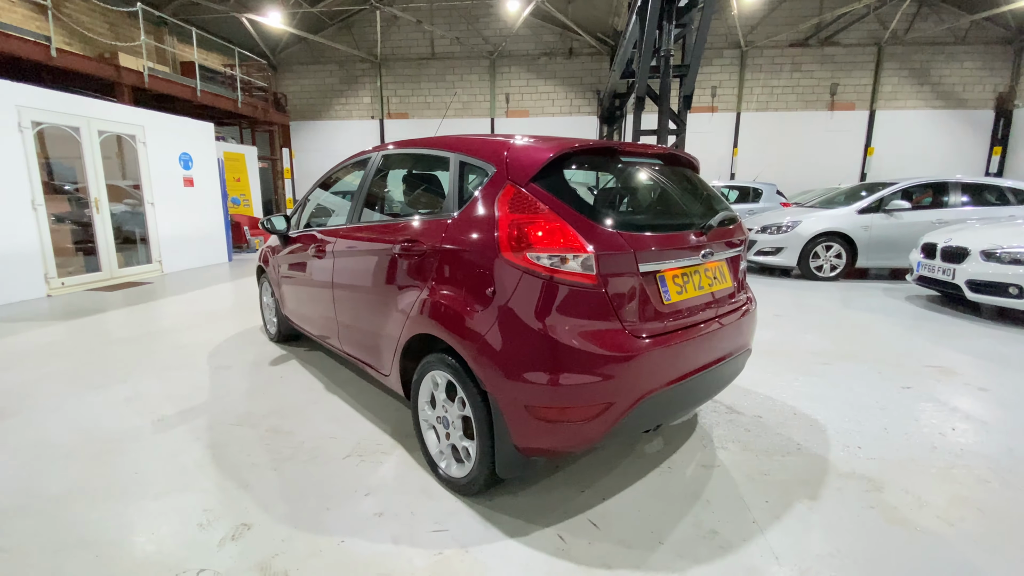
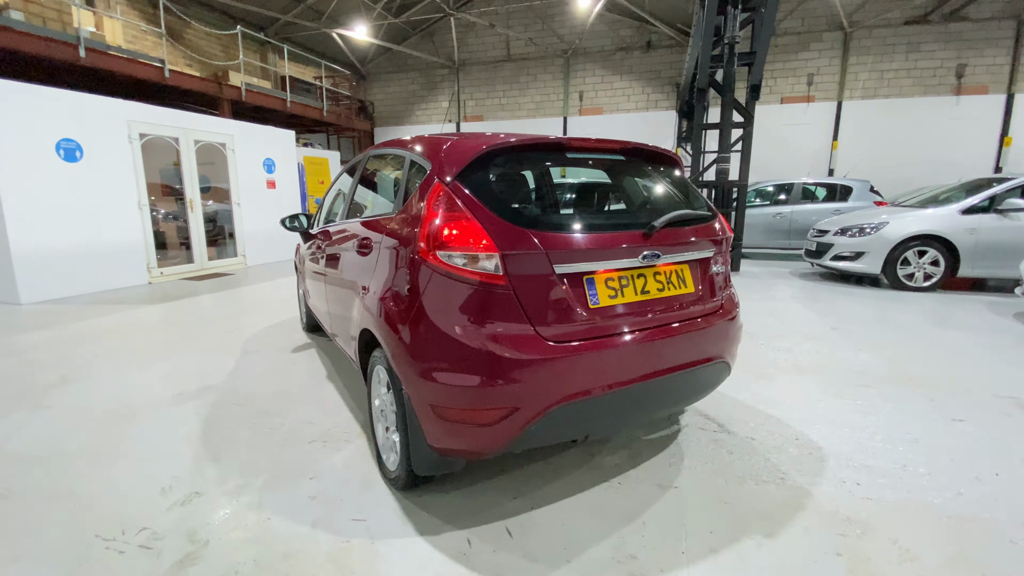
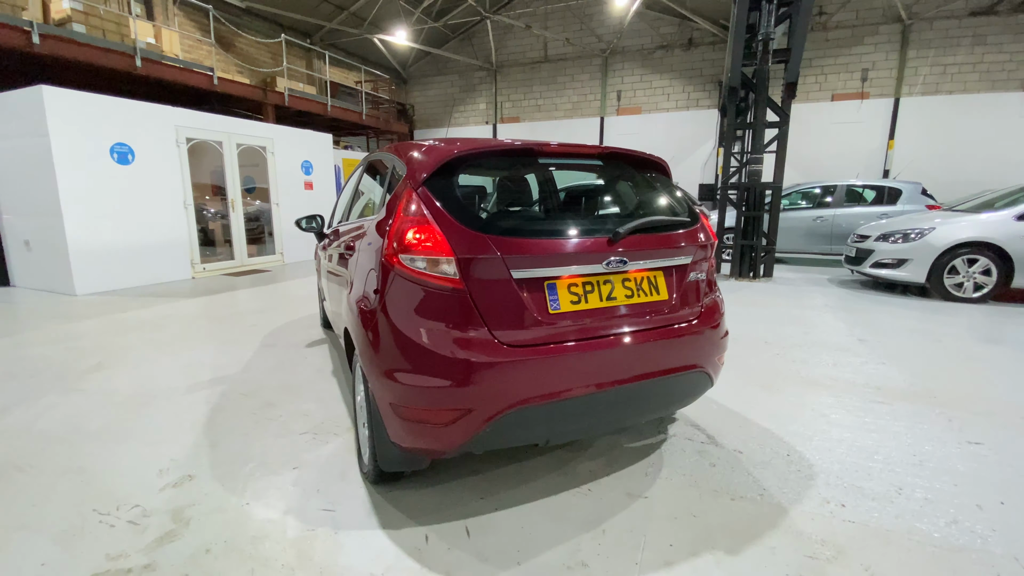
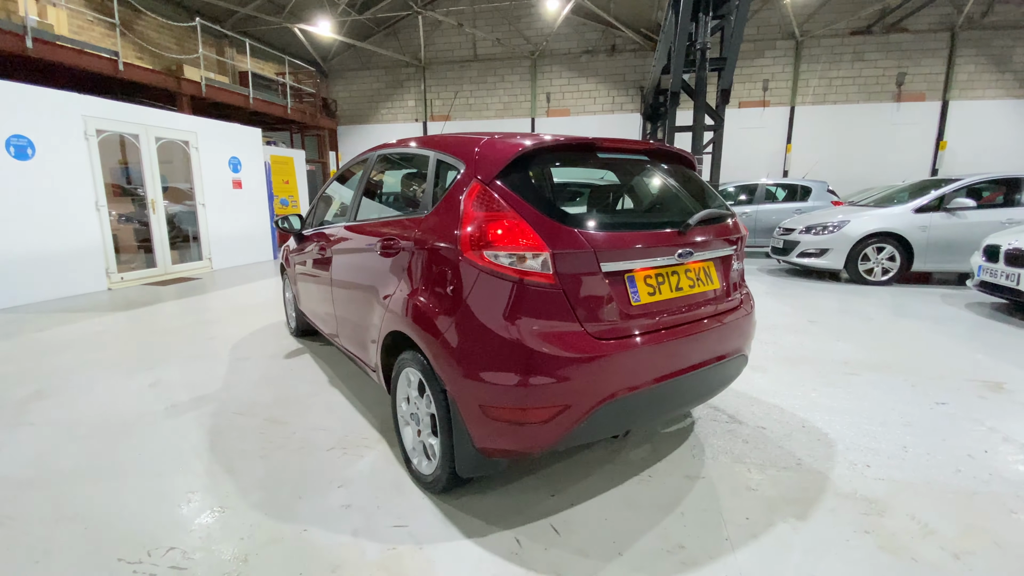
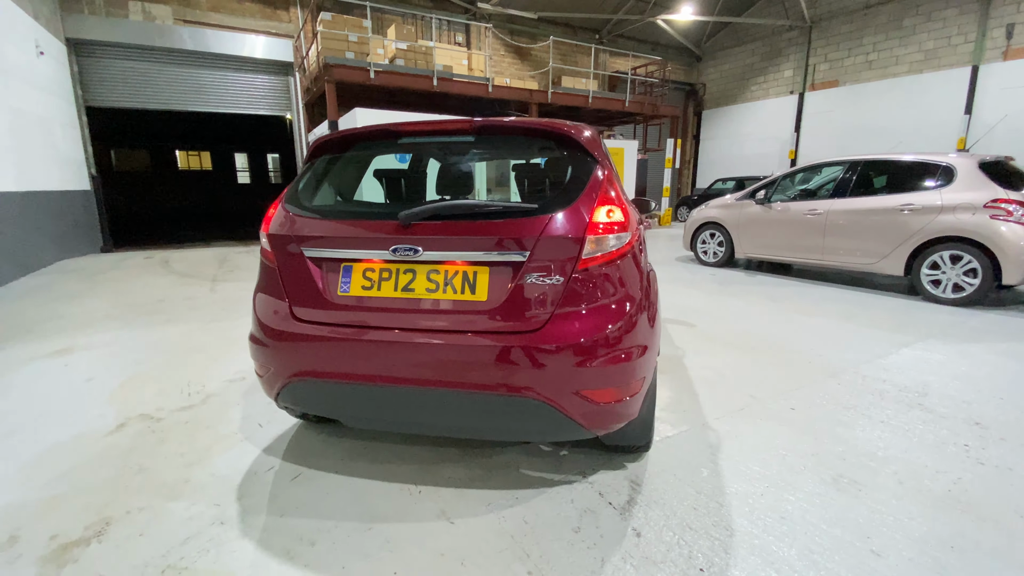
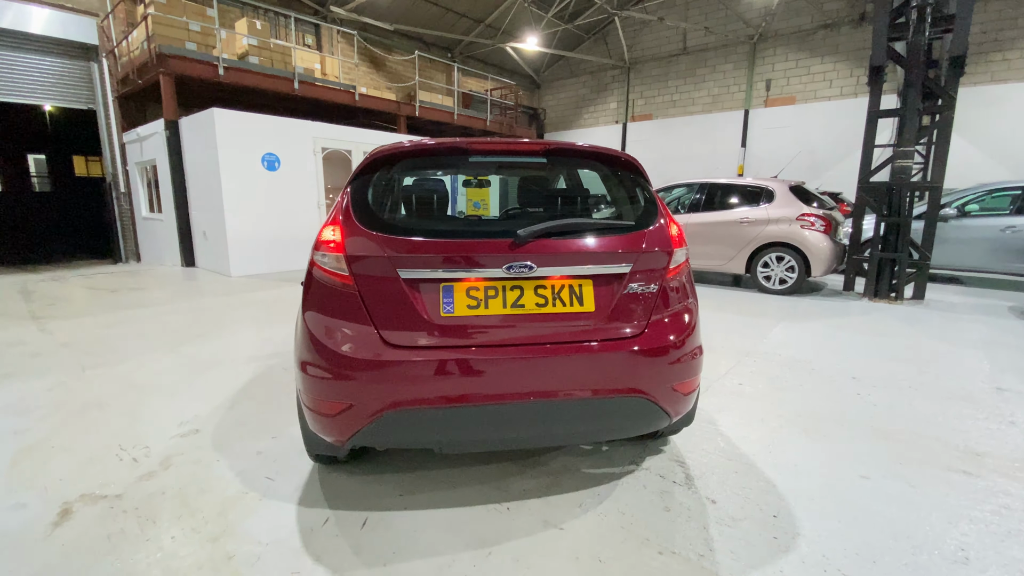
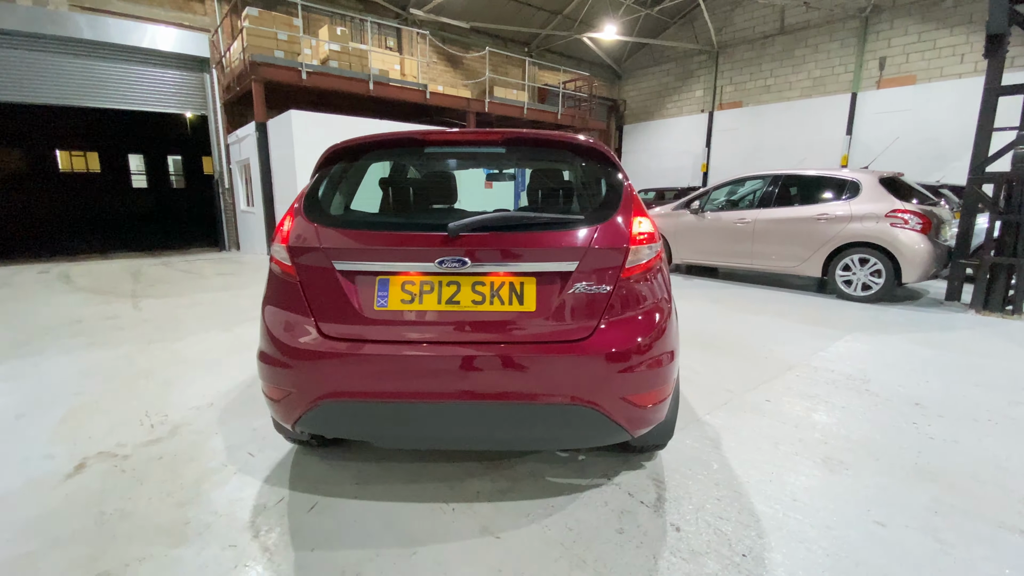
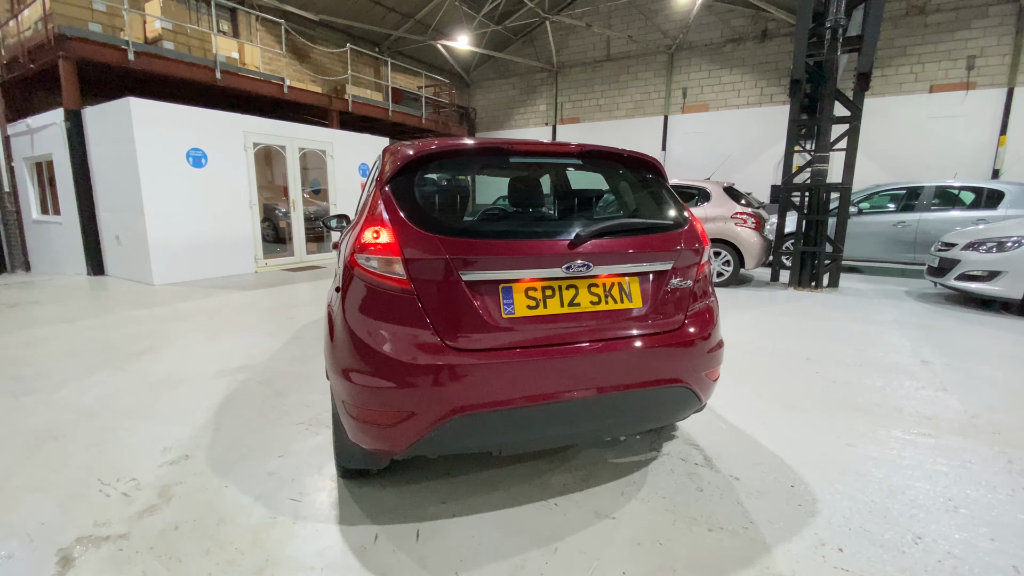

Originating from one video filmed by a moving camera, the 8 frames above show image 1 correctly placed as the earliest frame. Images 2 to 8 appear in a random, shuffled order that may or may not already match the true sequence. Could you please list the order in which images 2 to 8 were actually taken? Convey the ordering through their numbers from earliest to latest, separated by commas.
4, 2, 3, 8, 6, 7, 5
